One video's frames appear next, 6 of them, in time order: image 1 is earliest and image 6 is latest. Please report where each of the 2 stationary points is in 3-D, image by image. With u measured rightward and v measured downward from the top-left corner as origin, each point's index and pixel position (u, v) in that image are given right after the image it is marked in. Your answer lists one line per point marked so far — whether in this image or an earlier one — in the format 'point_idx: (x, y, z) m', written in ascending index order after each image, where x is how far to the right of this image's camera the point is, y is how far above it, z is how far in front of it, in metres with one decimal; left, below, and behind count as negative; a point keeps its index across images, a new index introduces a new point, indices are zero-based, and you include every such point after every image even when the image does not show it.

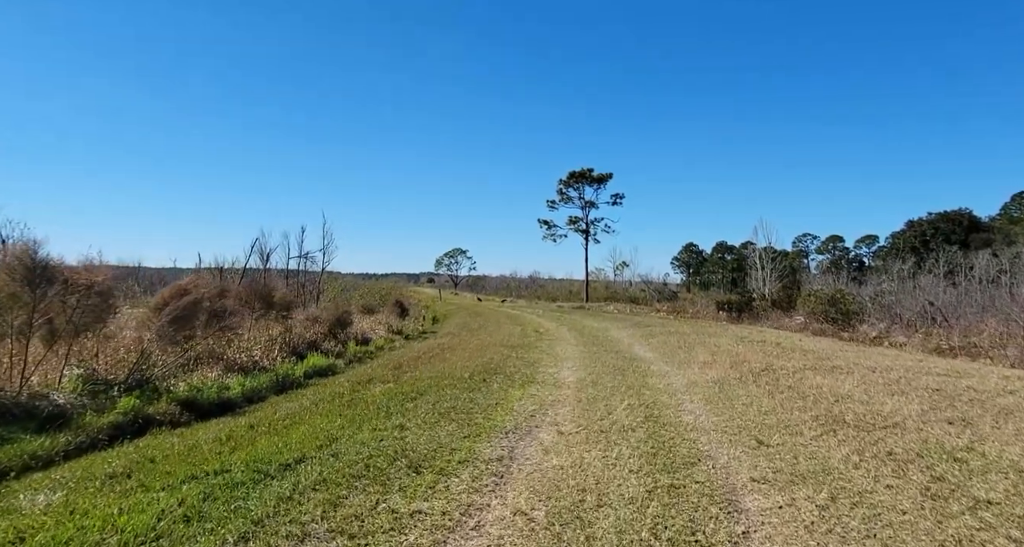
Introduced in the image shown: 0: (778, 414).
0: (+3.4, -1.8, +8.3) m
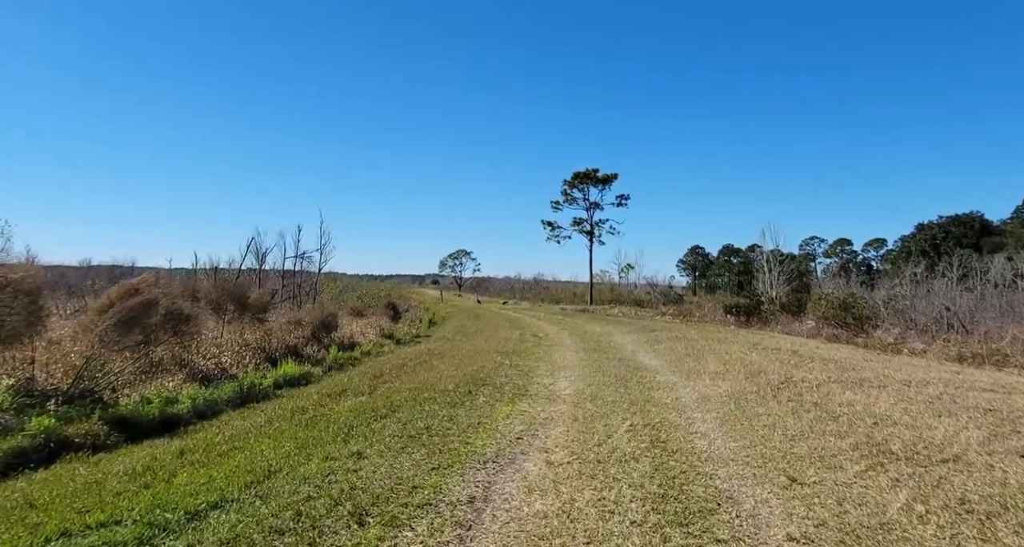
0: (+3.2, -1.8, +7.1) m
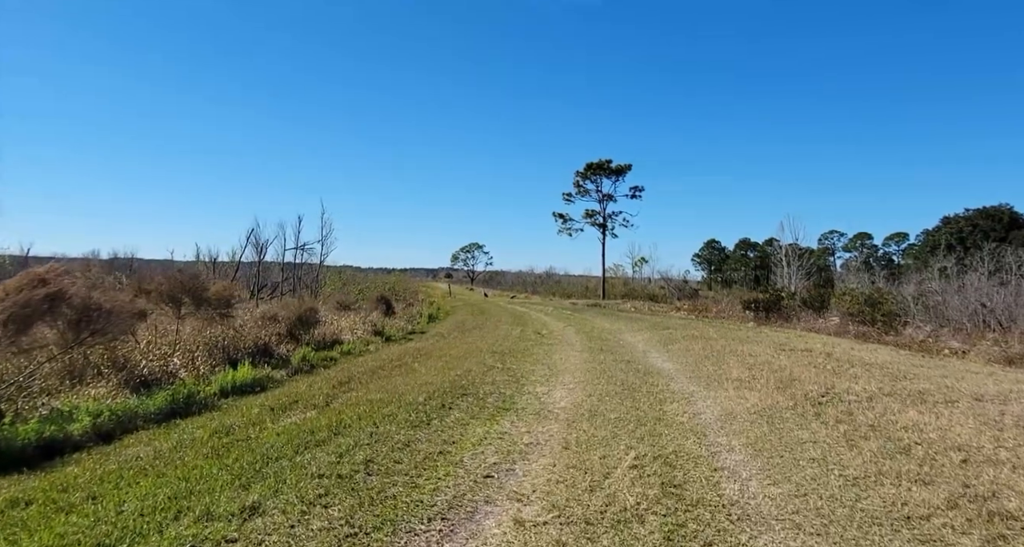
0: (+2.9, -1.7, +5.2) m
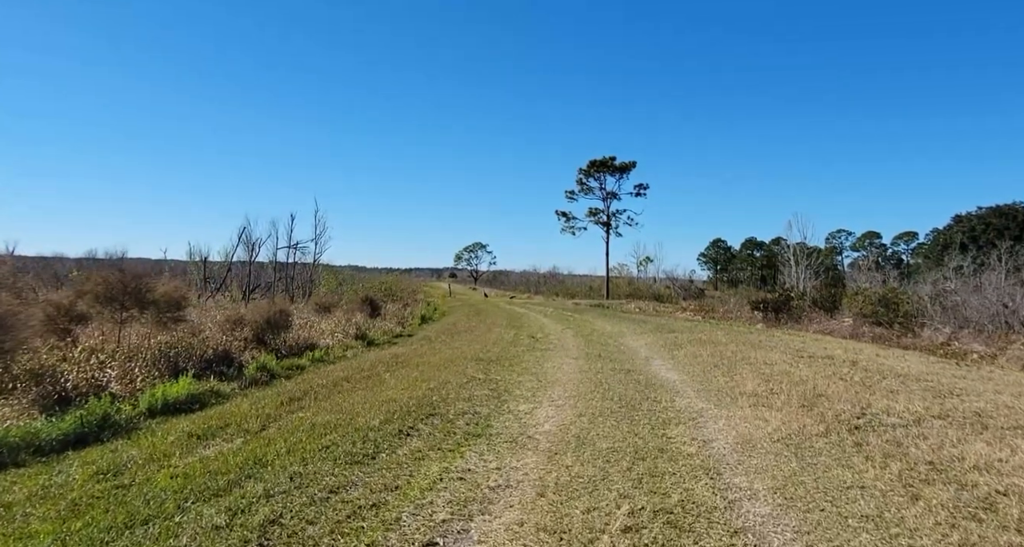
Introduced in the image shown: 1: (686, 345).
0: (+2.6, -1.7, +3.6) m
1: (+4.4, -1.8, +16.6) m
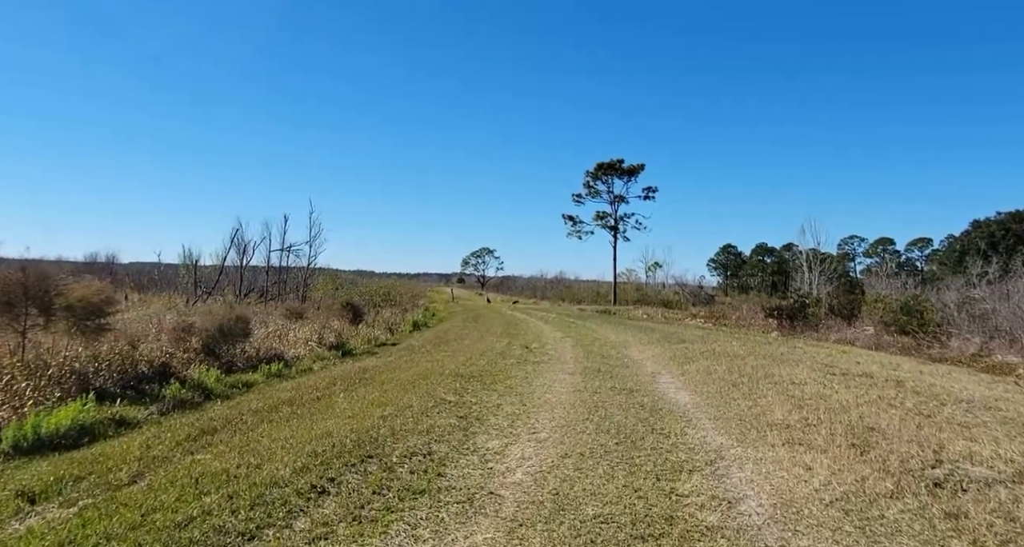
0: (+2.2, -1.6, +1.7) m
1: (+4.2, -1.9, +14.6) m
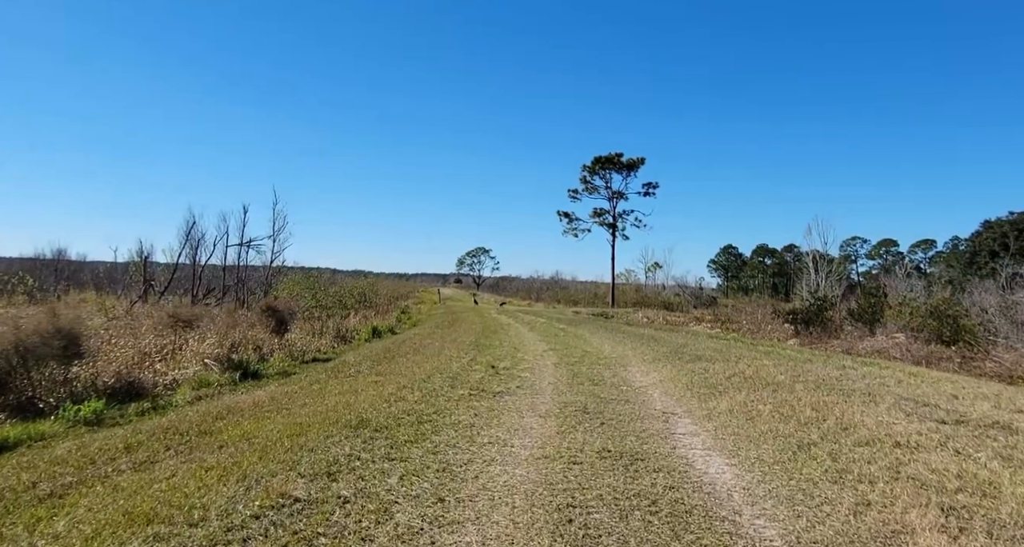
0: (+1.4, -1.5, -2.6) m
1: (+3.4, -1.8, +10.3) m
